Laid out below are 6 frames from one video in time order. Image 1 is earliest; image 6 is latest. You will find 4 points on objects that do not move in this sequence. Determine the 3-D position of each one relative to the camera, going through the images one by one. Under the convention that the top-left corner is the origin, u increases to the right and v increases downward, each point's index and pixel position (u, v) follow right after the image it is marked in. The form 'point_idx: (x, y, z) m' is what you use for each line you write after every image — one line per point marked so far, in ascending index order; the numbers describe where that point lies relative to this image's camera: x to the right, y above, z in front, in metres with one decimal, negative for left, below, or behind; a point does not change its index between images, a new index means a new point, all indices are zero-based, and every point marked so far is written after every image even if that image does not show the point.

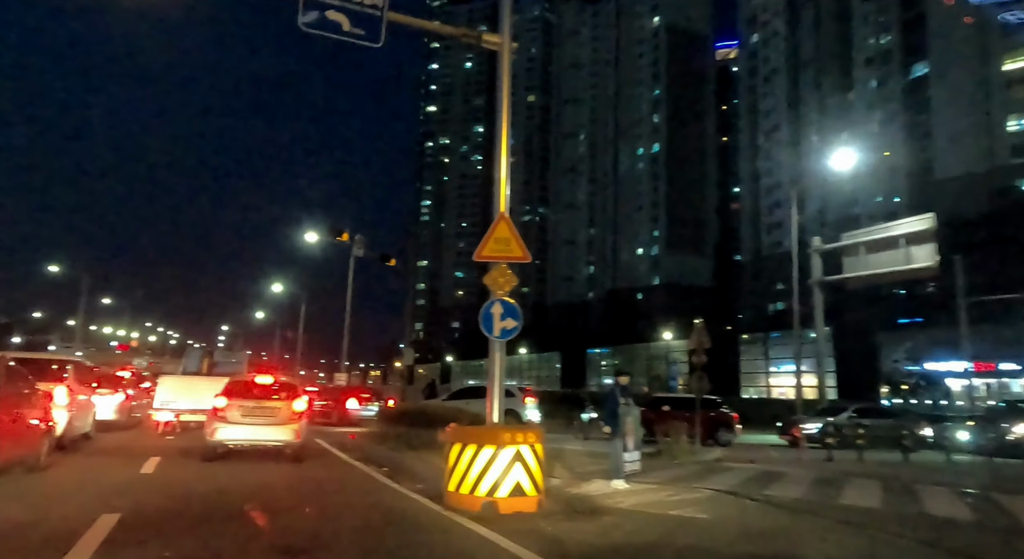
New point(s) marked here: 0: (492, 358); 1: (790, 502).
0: (-0.3, -1.1, +9.6) m
1: (+3.0, -2.4, +7.4) m
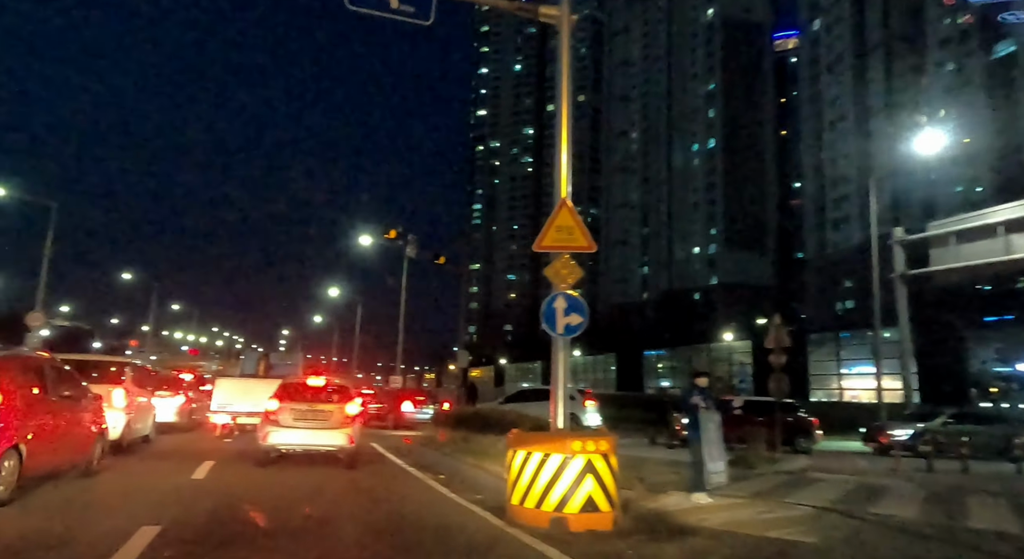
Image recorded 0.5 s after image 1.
0: (+0.6, -1.0, +8.8) m
1: (+3.6, -2.2, +6.4) m
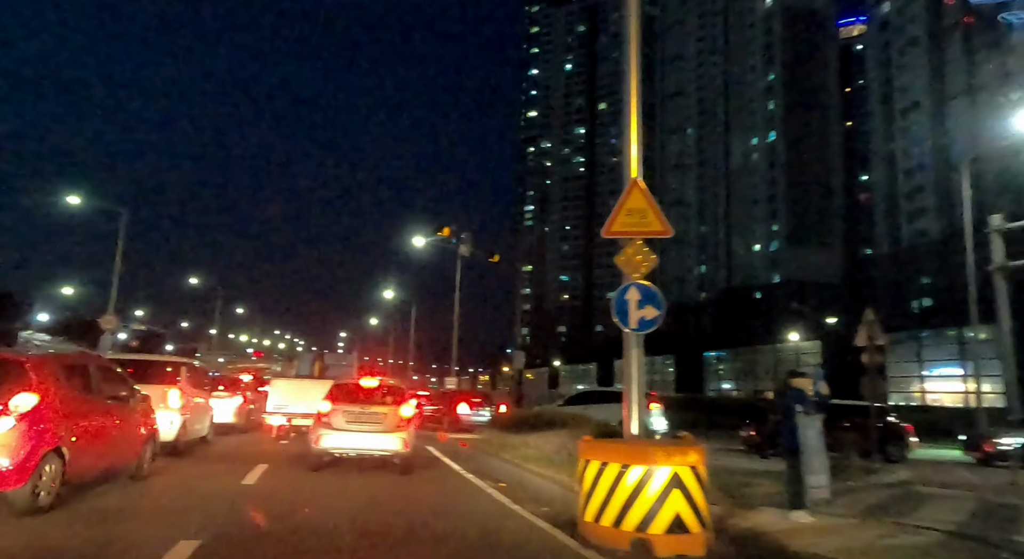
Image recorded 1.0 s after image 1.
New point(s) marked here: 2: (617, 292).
0: (+1.3, -0.9, +8.0) m
1: (+4.2, -2.1, +5.3) m
2: (+1.2, -0.1, +7.9) m
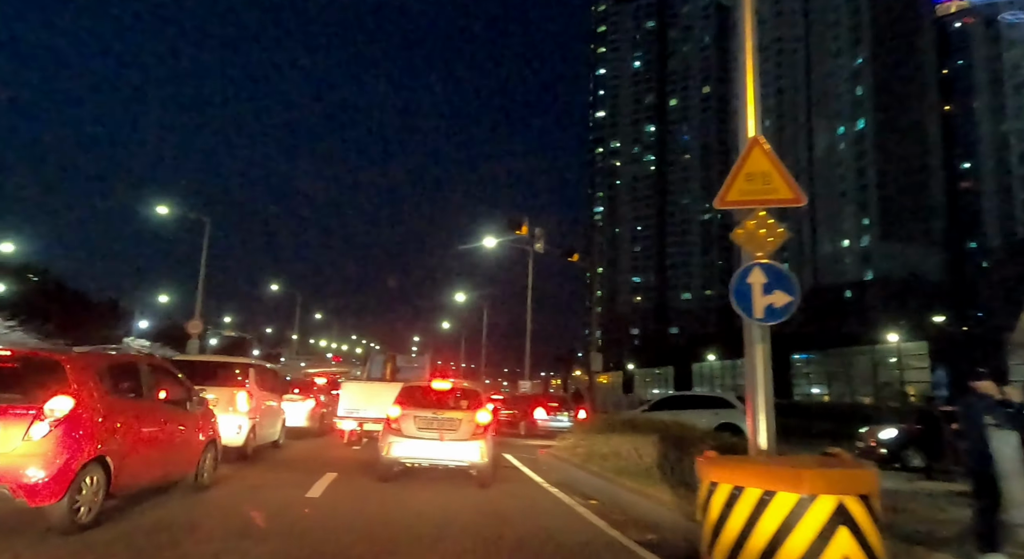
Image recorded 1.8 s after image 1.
0: (+2.3, -0.7, +6.6) m
1: (+4.9, -1.8, +3.6) m
2: (+2.1, 0.0, +6.5) m
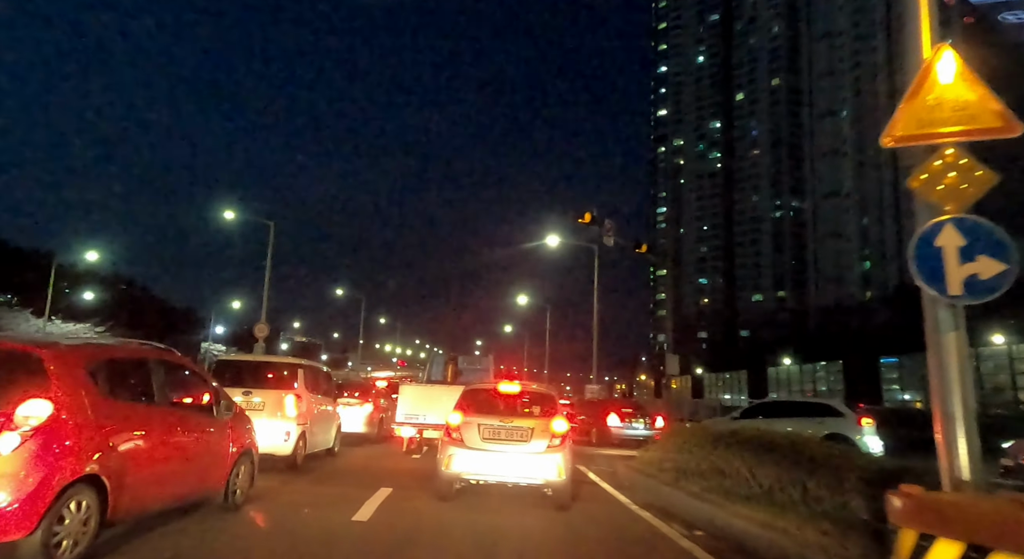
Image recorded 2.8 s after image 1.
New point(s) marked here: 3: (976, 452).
0: (+3.0, -0.4, +4.7) m
1: (+5.3, -1.5, +1.5) m
2: (+2.8, +0.3, +4.6) m
3: (+3.1, -1.2, +4.6) m
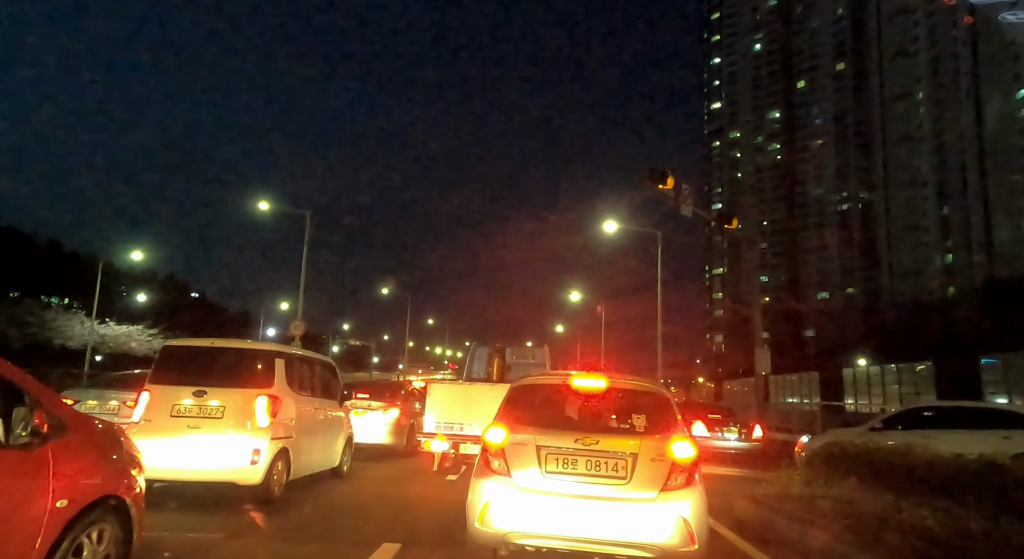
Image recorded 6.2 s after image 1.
0: (+3.3, +0.3, +0.5) m
1: (+5.4, -0.8, -2.8) m
2: (+3.1, +1.0, +0.5) m
3: (+3.4, -0.5, +0.4) m
